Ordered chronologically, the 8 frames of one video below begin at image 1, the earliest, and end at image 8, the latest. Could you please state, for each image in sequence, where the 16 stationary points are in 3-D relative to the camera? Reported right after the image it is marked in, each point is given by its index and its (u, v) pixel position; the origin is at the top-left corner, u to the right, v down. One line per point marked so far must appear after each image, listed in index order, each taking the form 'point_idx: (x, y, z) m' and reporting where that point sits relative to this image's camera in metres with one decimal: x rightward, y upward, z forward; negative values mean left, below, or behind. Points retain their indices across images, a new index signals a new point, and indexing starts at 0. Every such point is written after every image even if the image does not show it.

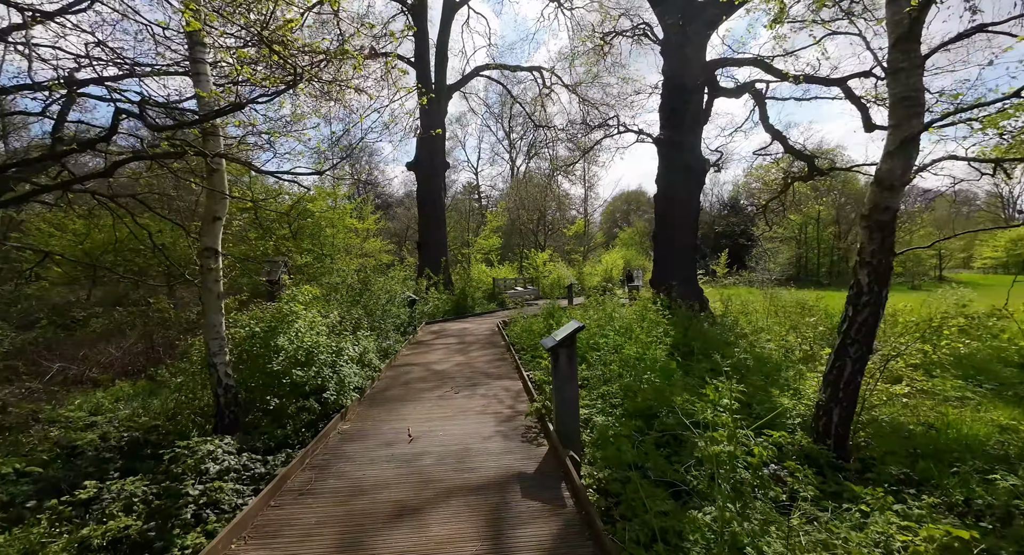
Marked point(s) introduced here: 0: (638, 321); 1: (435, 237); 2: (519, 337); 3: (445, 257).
0: (+2.1, -0.8, +8.1) m
1: (-2.9, +1.6, +17.5) m
2: (+0.1, -1.2, +8.8) m
3: (-2.6, +0.7, +17.6) m
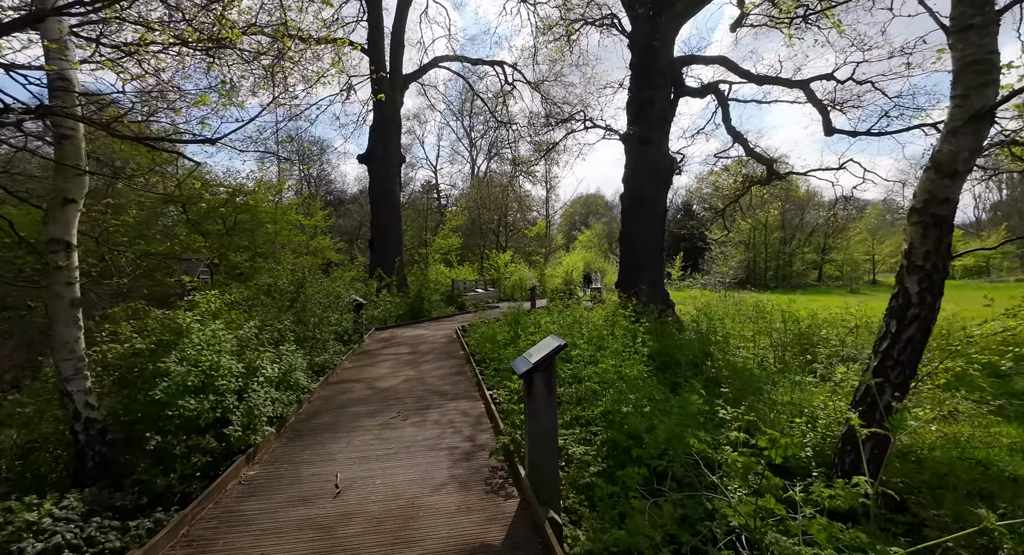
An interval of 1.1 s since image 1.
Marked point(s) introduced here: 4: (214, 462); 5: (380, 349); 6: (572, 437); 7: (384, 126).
0: (+1.5, -0.9, +7.4) m
1: (-4.4, +1.5, +16.3) m
2: (-0.6, -1.2, +7.9) m
3: (-4.0, +0.7, +16.5) m
4: (-2.4, -1.5, +3.8) m
5: (-2.6, -1.4, +9.0) m
6: (+0.5, -1.4, +4.2) m
7: (-4.6, +5.3, +16.6) m
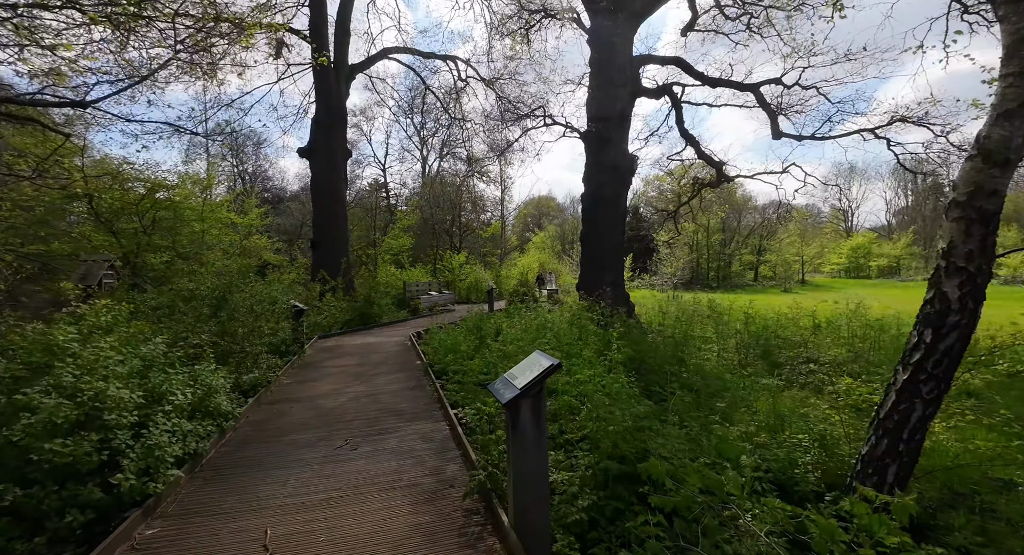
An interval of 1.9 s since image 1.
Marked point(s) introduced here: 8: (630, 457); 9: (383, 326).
0: (+0.9, -0.9, +6.9) m
1: (-5.9, +1.4, +15.2) m
2: (-1.2, -1.3, +7.2) m
3: (-5.5, +0.6, +15.4) m
4: (-2.6, -1.5, +2.9) m
5: (-3.3, -1.5, +8.1) m
6: (+0.3, -1.5, +3.7) m
7: (-6.1, +5.2, +15.5) m
8: (+0.9, -1.3, +3.4) m
9: (-3.9, -1.4, +13.8) m
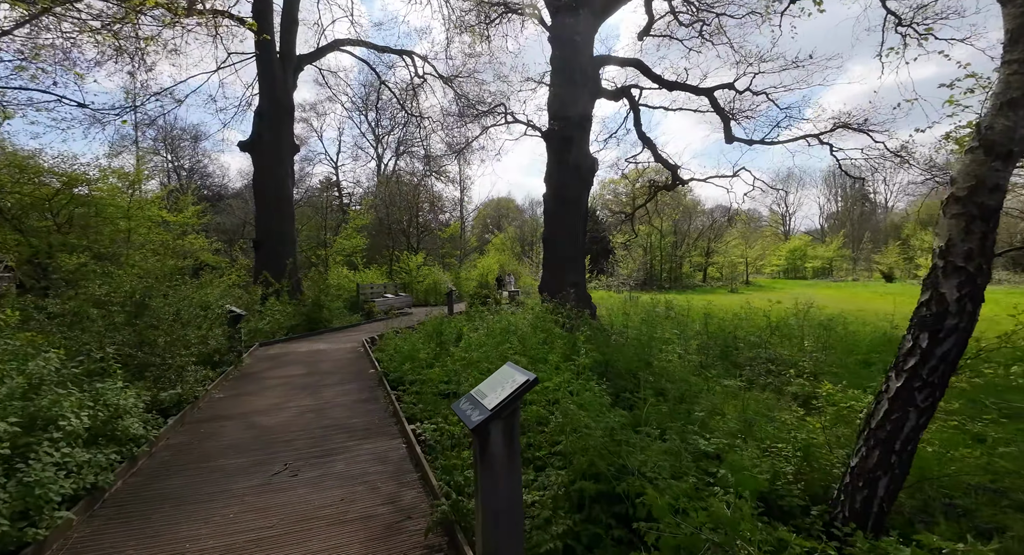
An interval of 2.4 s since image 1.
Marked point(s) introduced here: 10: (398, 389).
0: (+0.4, -0.9, +6.6) m
1: (-7.2, +1.4, +14.2) m
2: (-1.8, -1.3, +6.7) m
3: (-6.8, +0.6, +14.5) m
4: (-2.7, -1.5, +2.3) m
5: (-4.0, -1.5, +7.4) m
6: (+0.1, -1.5, +3.4) m
7: (-7.4, +5.2, +14.5) m
8: (+0.6, -1.3, +3.1) m
9: (-5.1, -1.5, +13.0) m
10: (-1.4, -1.4, +5.8) m
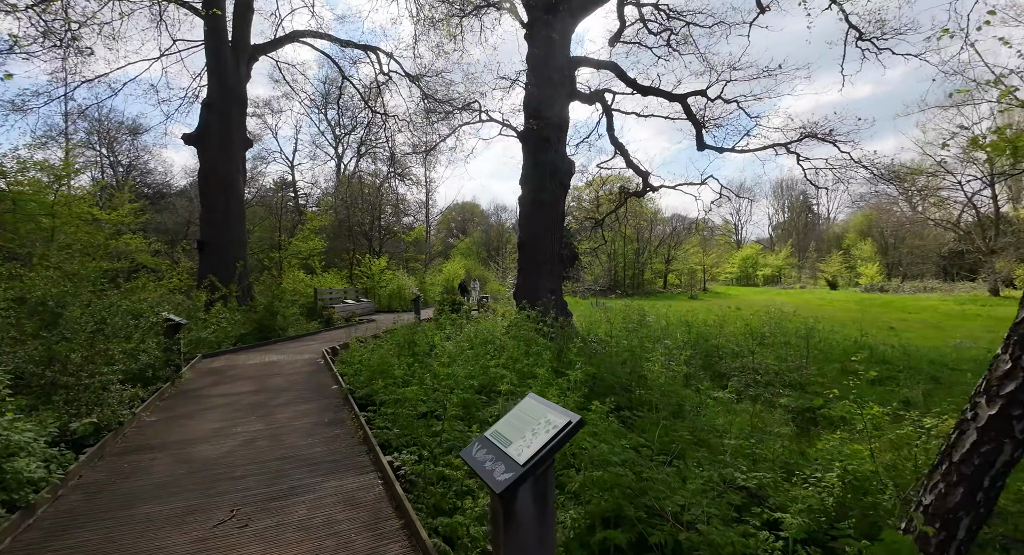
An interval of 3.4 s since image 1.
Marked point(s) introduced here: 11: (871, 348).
0: (+0.1, -1.0, +6.1) m
1: (-8.0, +1.2, +13.1) m
2: (-2.0, -1.4, +6.0) m
3: (-7.7, +0.4, +13.3) m
4: (-2.6, -1.5, +1.5) m
5: (-4.3, -1.6, +6.5) m
6: (+0.1, -1.5, +2.8) m
7: (-8.3, +5.1, +13.4) m
8: (+0.7, -1.3, +2.6) m
9: (-5.9, -1.6, +12.0) m
10: (-1.6, -1.5, +5.1) m
11: (+7.5, -1.4, +9.7) m
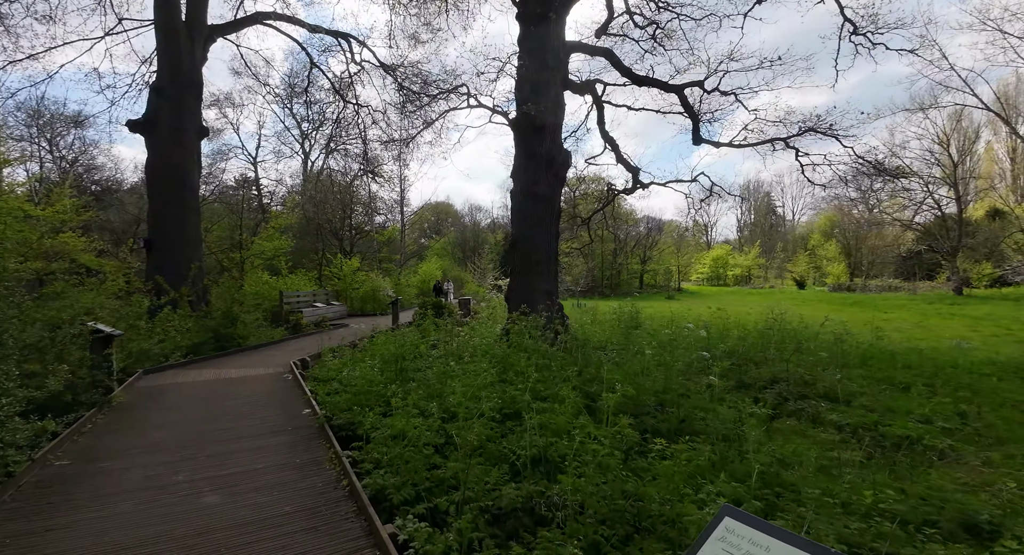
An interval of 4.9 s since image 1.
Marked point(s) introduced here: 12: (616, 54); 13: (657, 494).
0: (+0.3, -1.0, +5.1) m
1: (-8.3, +1.2, +11.6) m
2: (-1.9, -1.4, +4.9) m
3: (-8.0, +0.4, +11.8) m
4: (-2.2, -1.5, +0.4) m
5: (-4.1, -1.6, +5.2) m
6: (+0.4, -1.5, +1.8) m
7: (-8.6, +5.0, +11.9) m
8: (+1.0, -1.3, +1.6) m
9: (-6.1, -1.7, +10.6) m
10: (-1.4, -1.5, +4.0) m
11: (+7.4, -1.4, +9.2) m
12: (+2.7, +5.8, +12.1) m
13: (+1.0, -1.4, +3.0) m
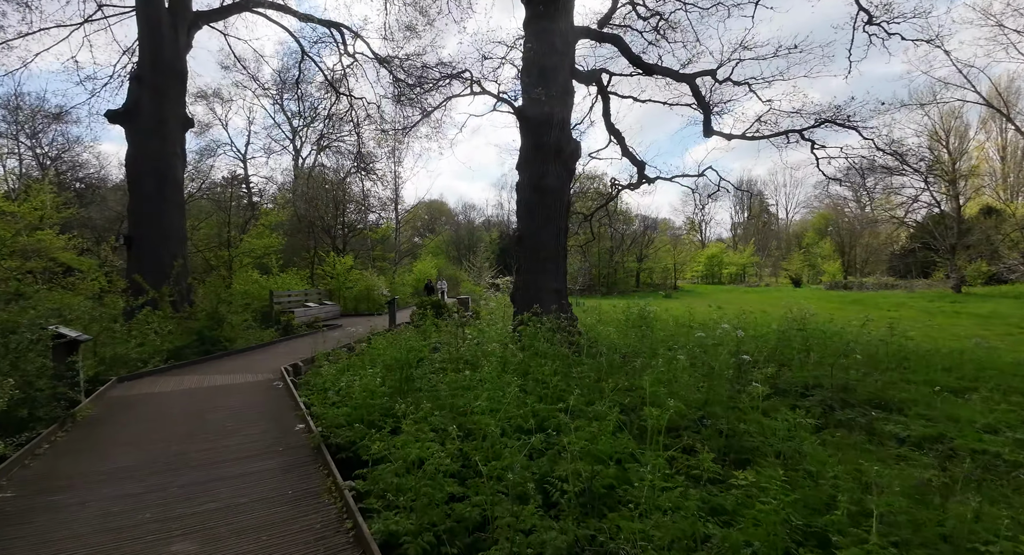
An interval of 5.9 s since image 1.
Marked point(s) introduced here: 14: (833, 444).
0: (+0.5, -1.0, +4.5) m
1: (-8.2, +1.2, +10.8) m
2: (-1.7, -1.4, +4.2) m
3: (-7.9, +0.4, +11.1) m
4: (-1.9, -1.5, -0.3) m
5: (-3.9, -1.6, +4.6) m
6: (+0.7, -1.5, +1.2) m
7: (-8.5, +5.0, +11.1) m
8: (+1.3, -1.3, +1.0) m
9: (-5.9, -1.6, +9.9) m
10: (-1.2, -1.4, +3.4) m
11: (+7.5, -1.4, +8.7) m
12: (+2.8, +5.9, +11.6) m
13: (+1.2, -1.4, +2.5) m
14: (+3.1, -1.6, +4.5) m
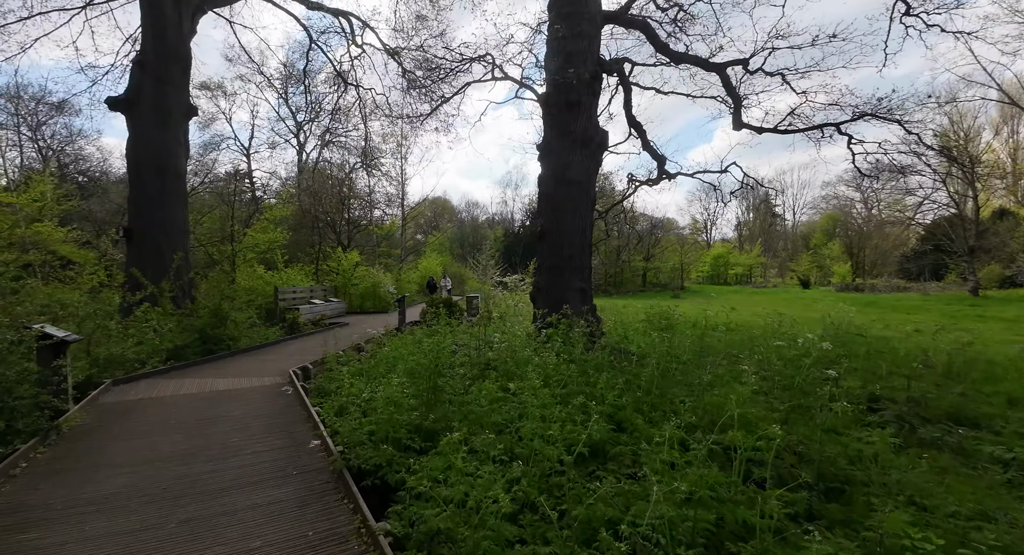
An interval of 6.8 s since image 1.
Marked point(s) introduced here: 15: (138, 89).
0: (+0.9, -1.0, +3.9) m
1: (-7.7, +1.4, +10.3) m
2: (-1.2, -1.3, +3.6) m
3: (-7.5, +0.5, +10.5) m
4: (-1.5, -1.5, -0.8) m
5: (-3.5, -1.5, +4.0) m
6: (+1.1, -1.5, +0.7) m
7: (-8.0, +5.2, +10.5) m
8: (+1.7, -1.3, +0.4) m
9: (-5.5, -1.5, +9.4) m
10: (-0.8, -1.4, +2.8) m
11: (+7.9, -1.4, +8.1) m
12: (+3.3, +5.9, +10.9) m
13: (+1.6, -1.4, +1.9) m
14: (+3.5, -1.6, +3.9) m
15: (-8.4, +4.4, +10.4) m
